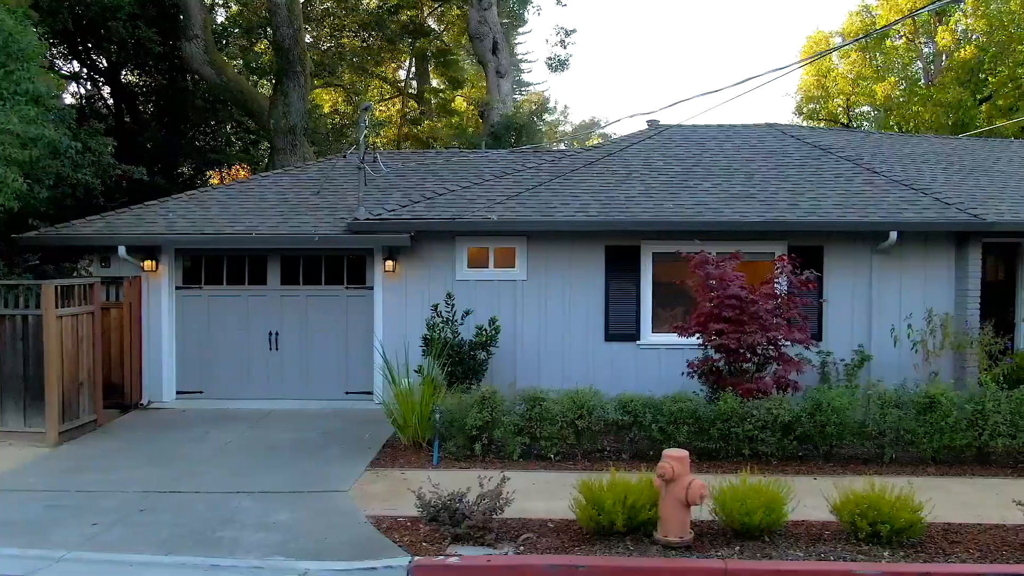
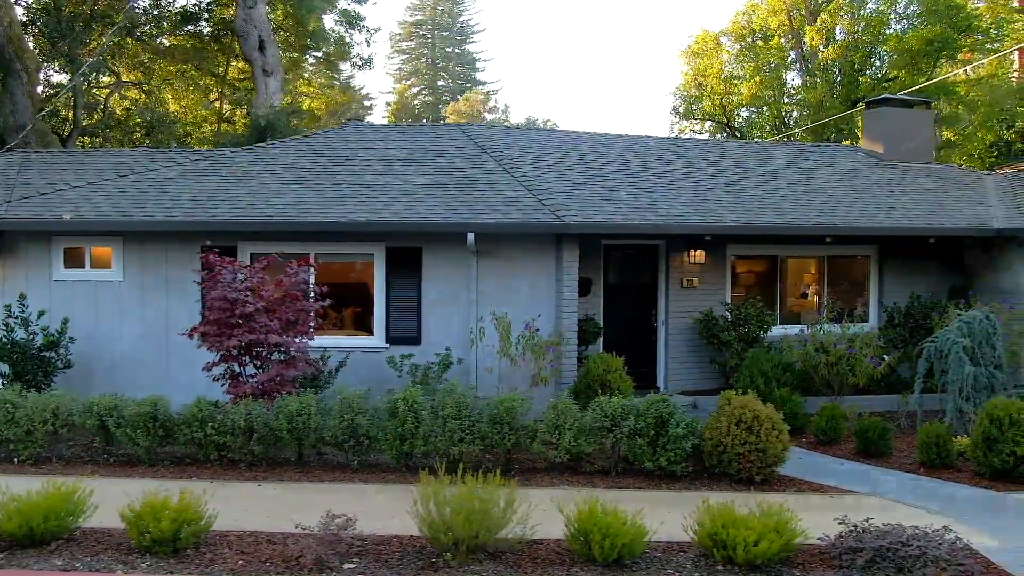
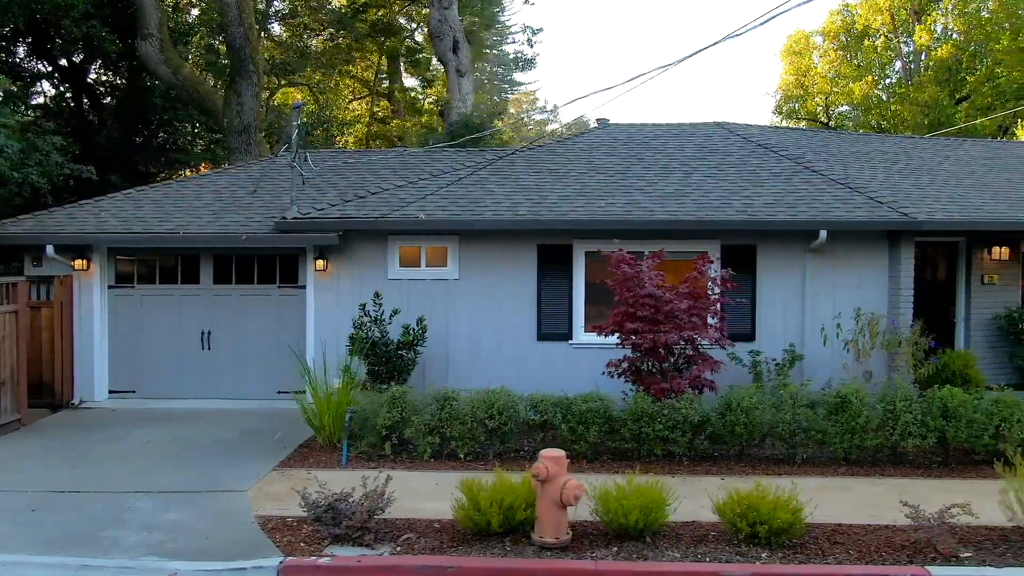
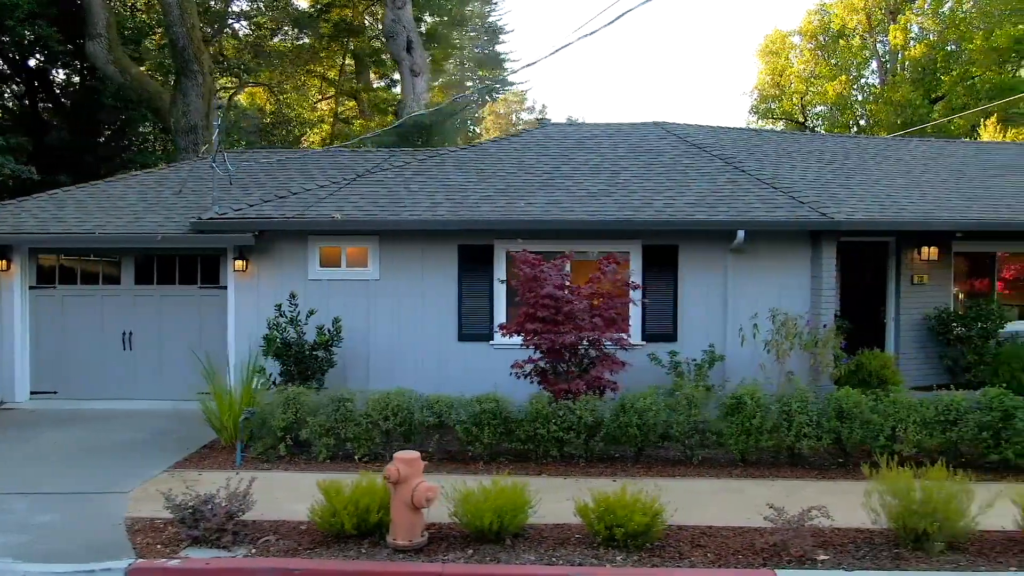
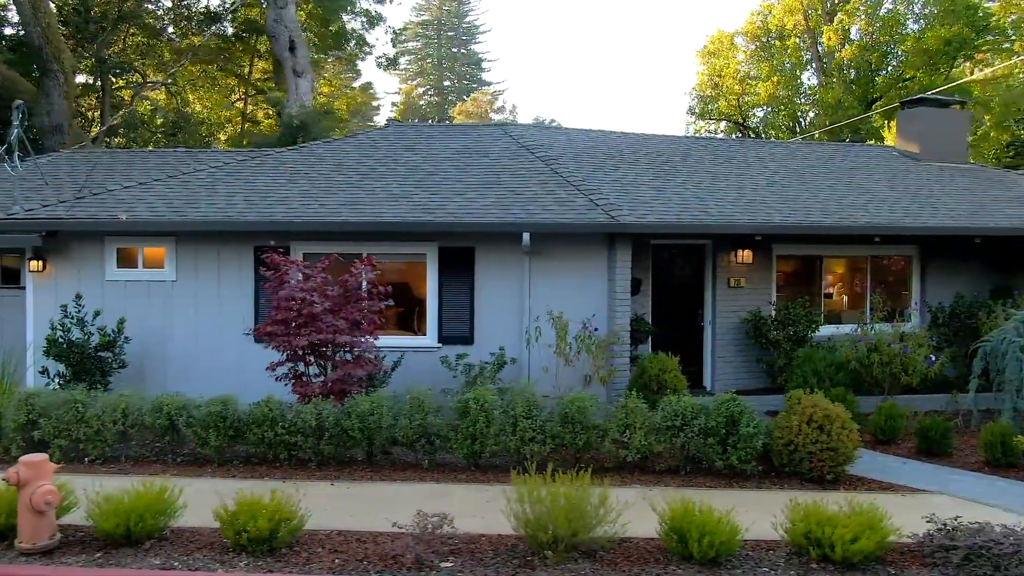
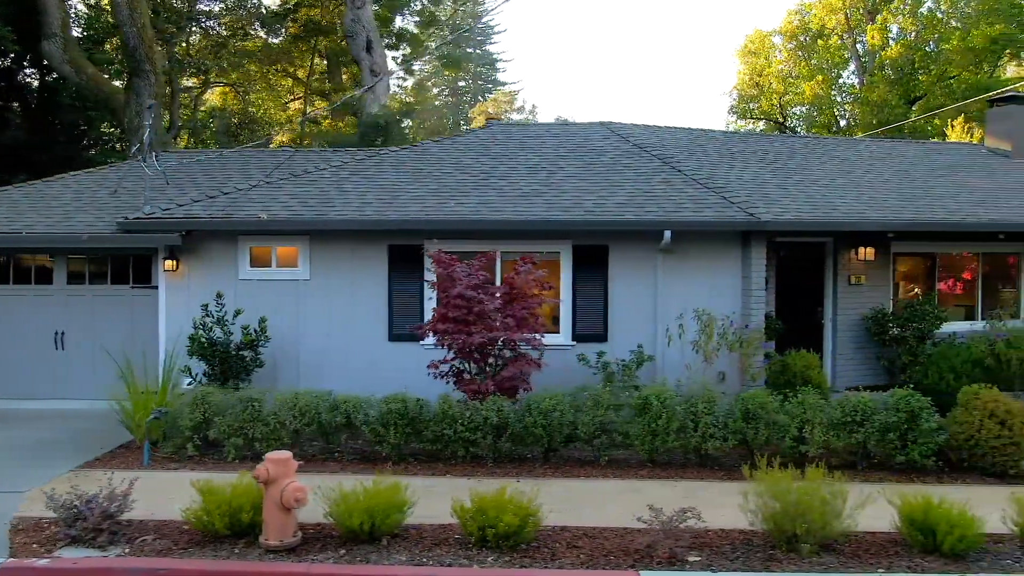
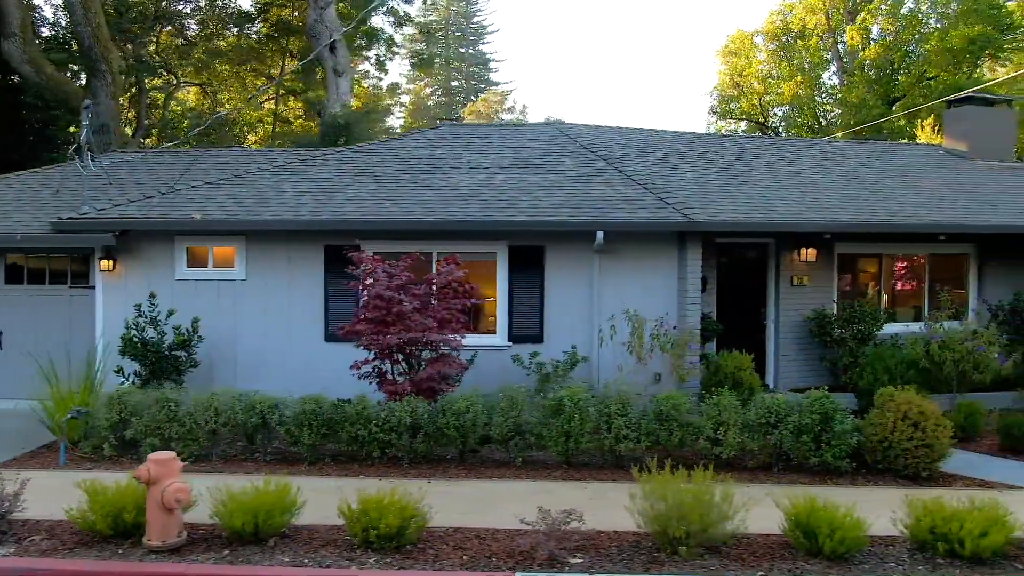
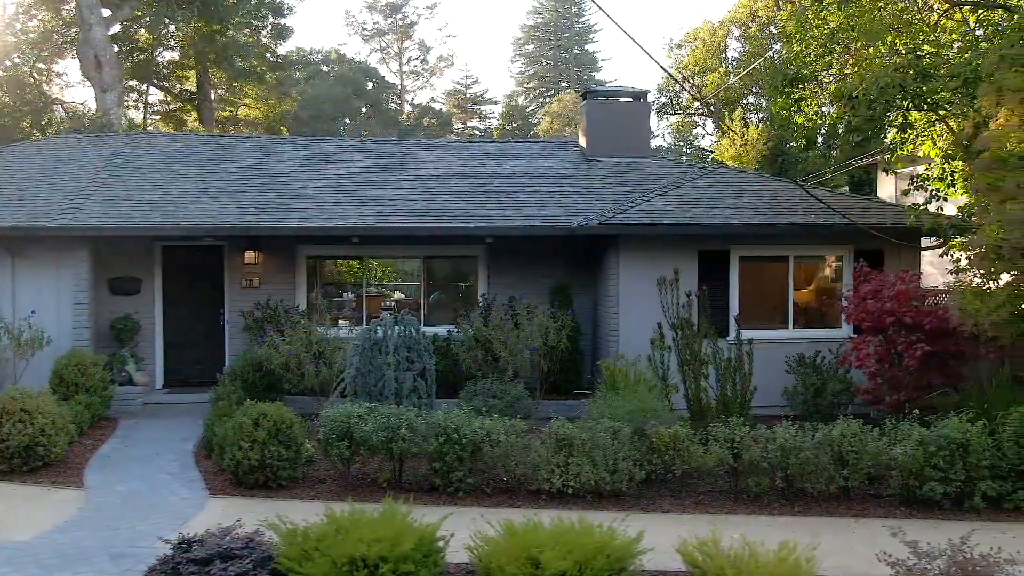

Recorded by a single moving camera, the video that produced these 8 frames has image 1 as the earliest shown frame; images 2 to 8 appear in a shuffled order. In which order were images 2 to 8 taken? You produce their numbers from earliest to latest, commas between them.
3, 4, 6, 7, 5, 2, 8
